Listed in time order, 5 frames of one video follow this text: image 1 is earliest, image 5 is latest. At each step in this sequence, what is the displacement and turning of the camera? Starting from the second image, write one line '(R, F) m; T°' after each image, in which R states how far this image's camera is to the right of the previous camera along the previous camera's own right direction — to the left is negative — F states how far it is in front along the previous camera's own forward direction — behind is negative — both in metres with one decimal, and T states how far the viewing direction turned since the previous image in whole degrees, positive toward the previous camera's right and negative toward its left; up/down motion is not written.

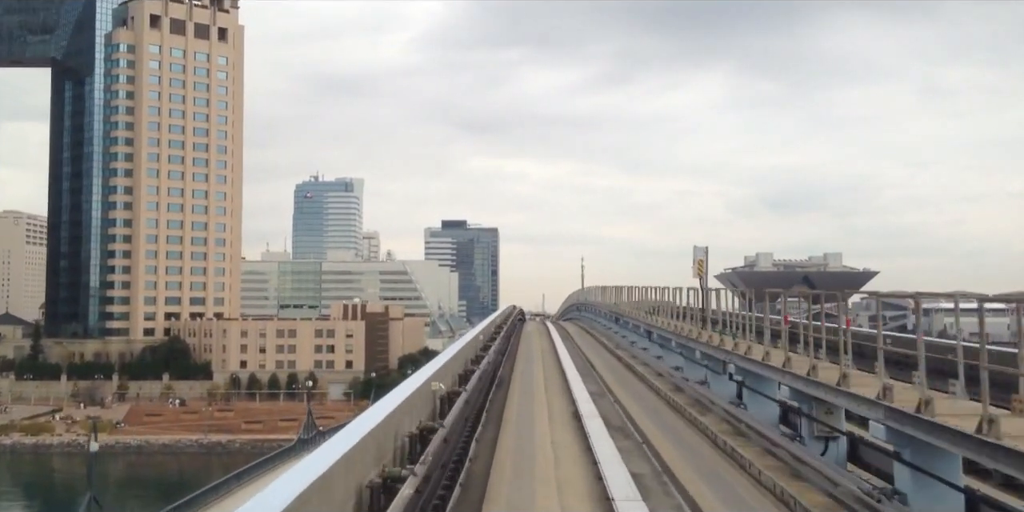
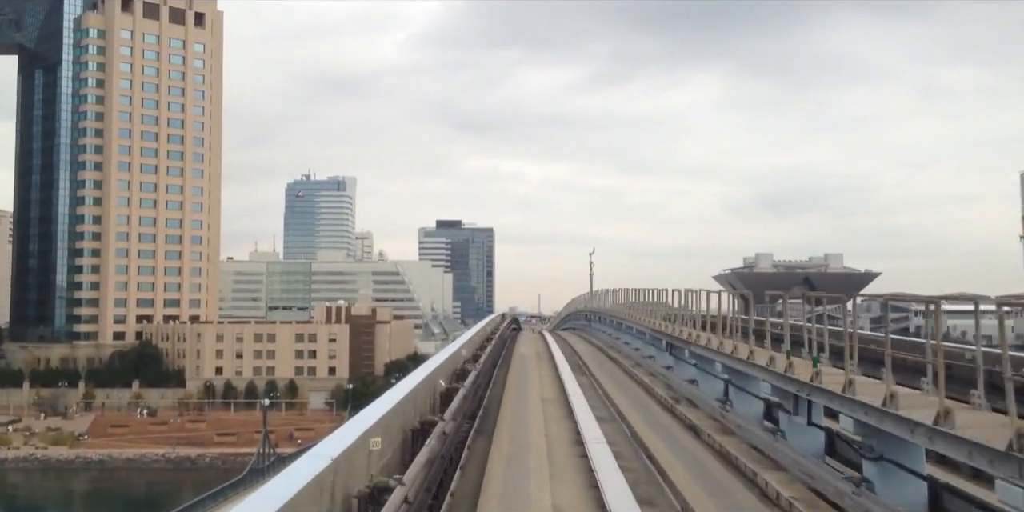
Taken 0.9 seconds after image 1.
(0.0, +1.0) m; 0°
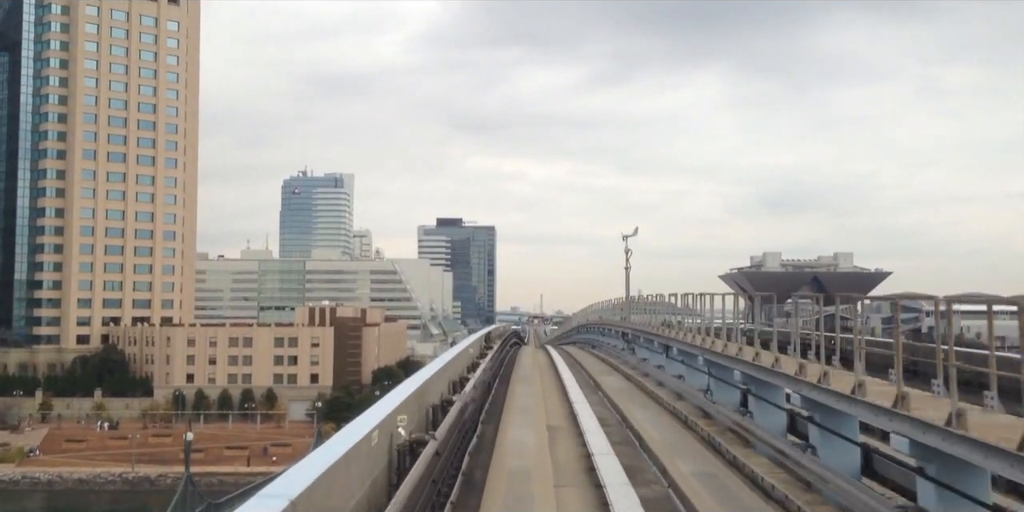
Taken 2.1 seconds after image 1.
(0.0, +1.3) m; 0°
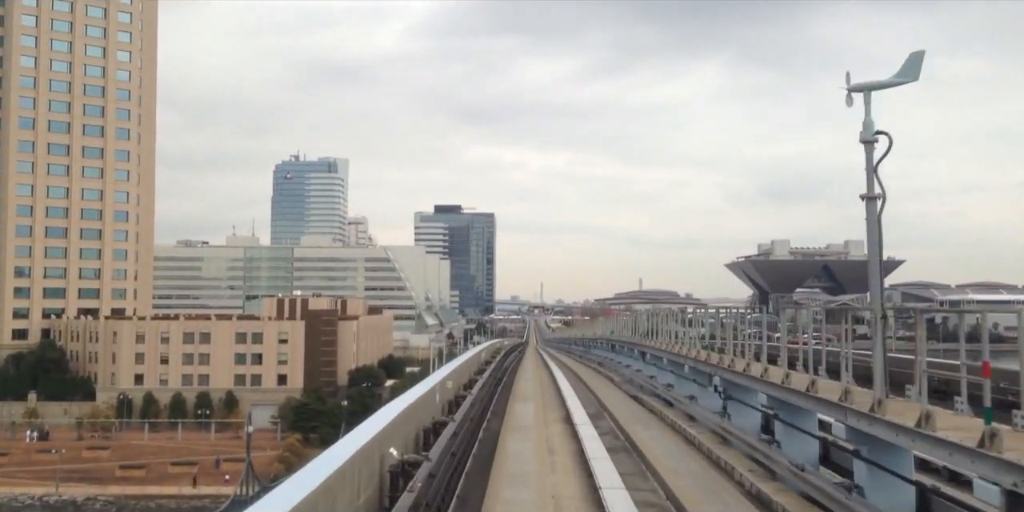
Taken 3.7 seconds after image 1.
(0.0, +1.7) m; 0°
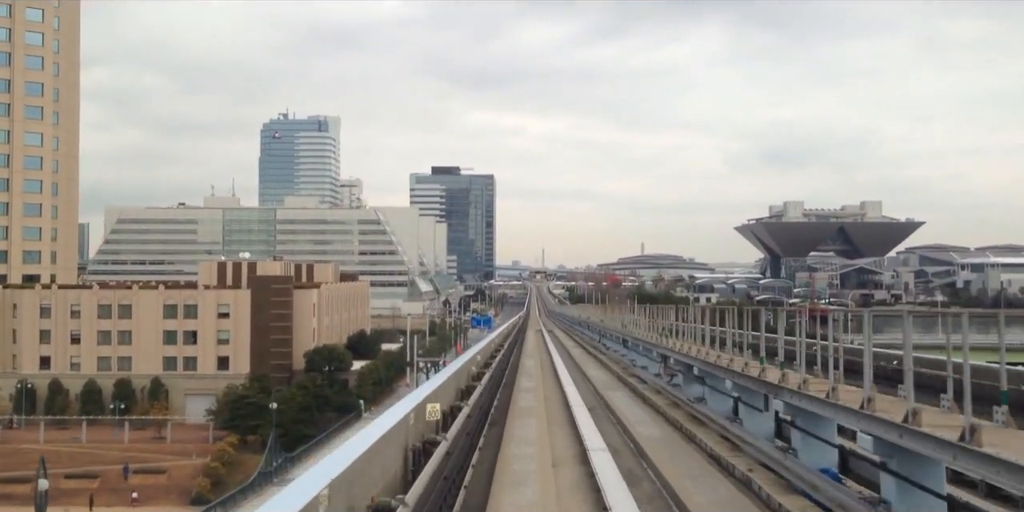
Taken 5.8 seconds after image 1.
(+0.1, +2.3) m; 0°
